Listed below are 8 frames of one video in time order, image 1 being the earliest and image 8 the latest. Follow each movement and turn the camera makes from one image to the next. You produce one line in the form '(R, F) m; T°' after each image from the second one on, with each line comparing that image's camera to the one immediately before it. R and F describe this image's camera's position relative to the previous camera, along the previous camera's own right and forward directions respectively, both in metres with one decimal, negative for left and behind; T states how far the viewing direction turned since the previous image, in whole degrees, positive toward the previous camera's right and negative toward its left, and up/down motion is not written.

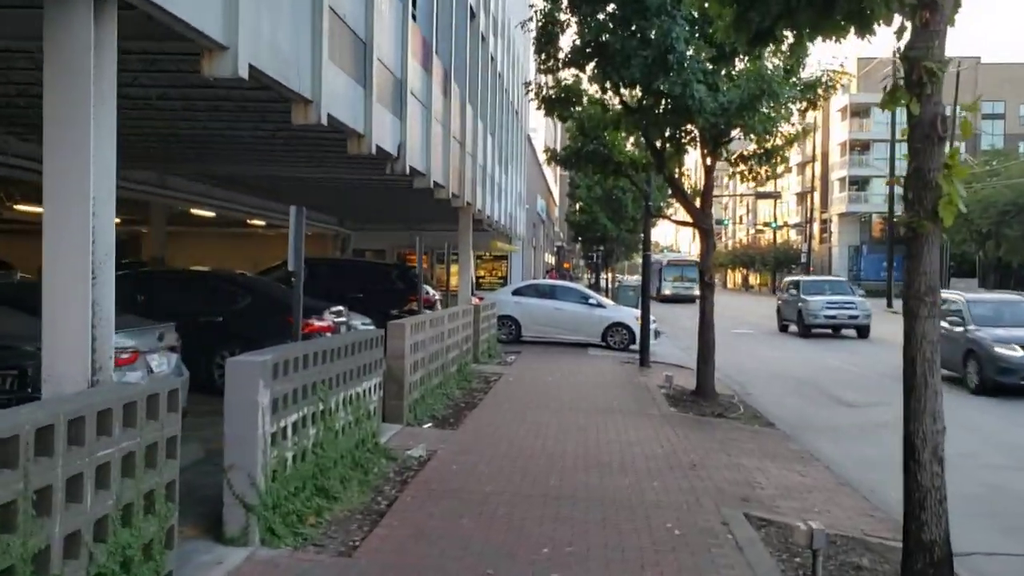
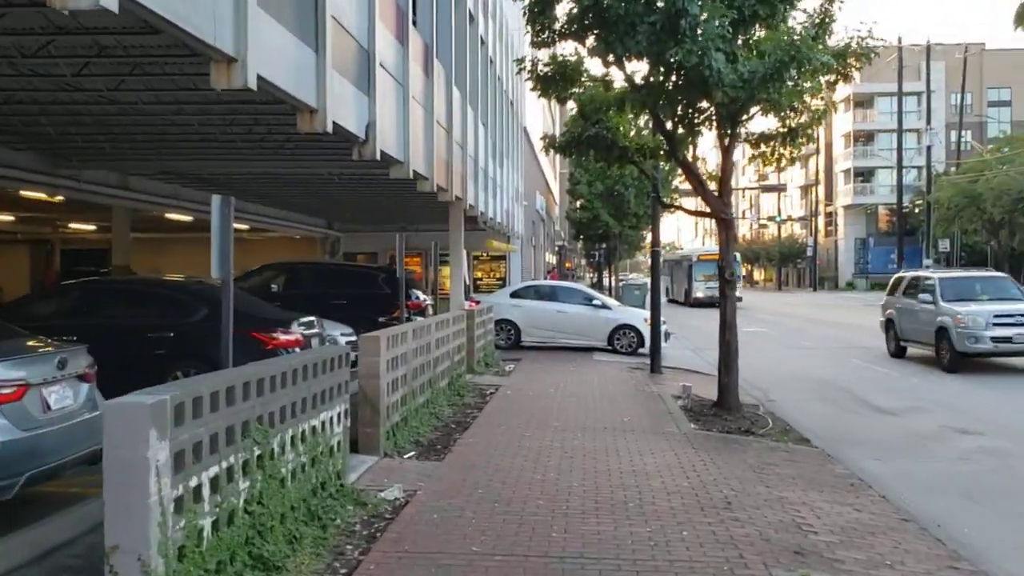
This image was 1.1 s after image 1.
(+0.1, +1.6) m; 0°
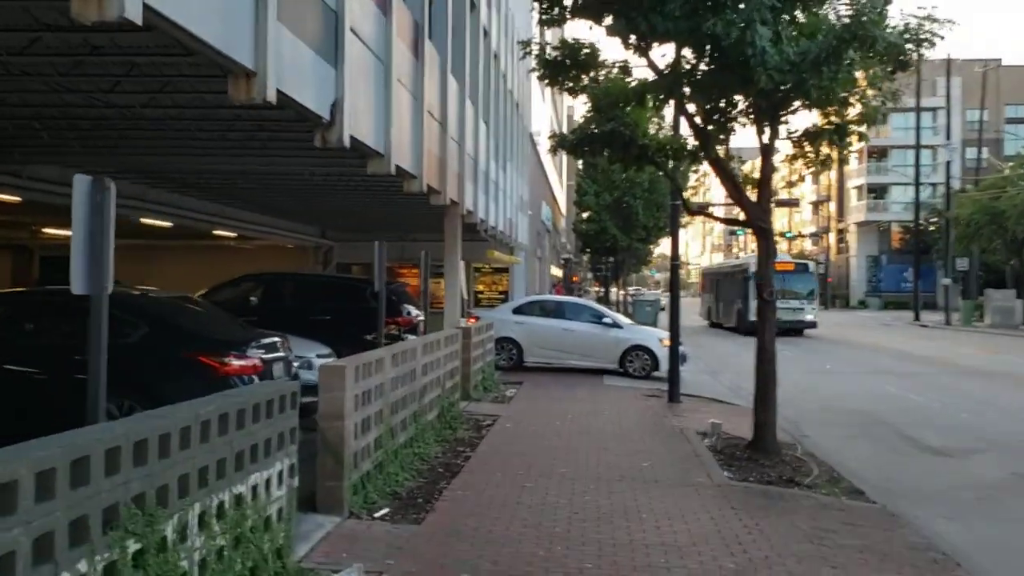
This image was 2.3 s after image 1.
(+0.1, +1.7) m; 0°
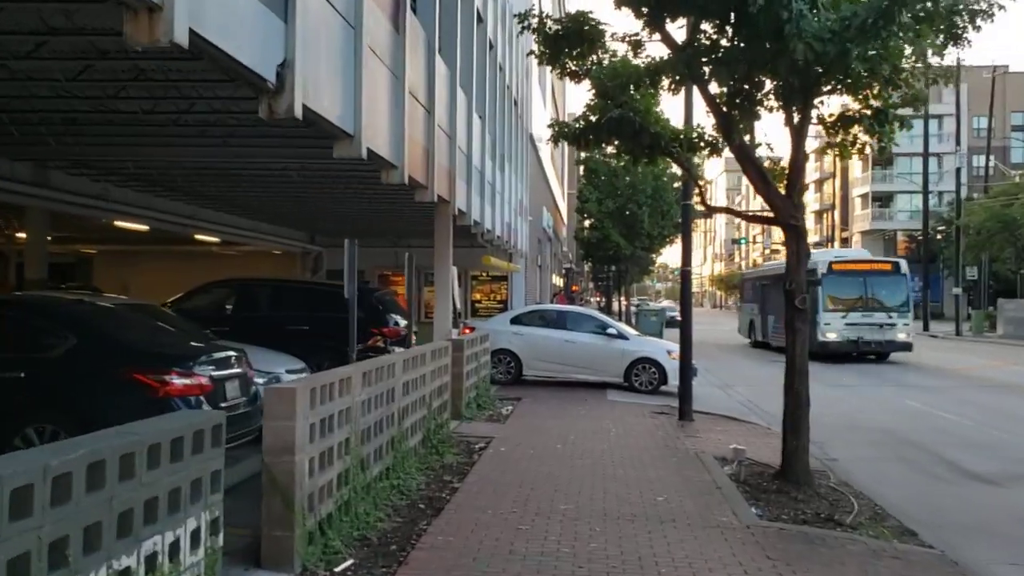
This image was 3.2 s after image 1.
(+0.1, +1.3) m; 0°
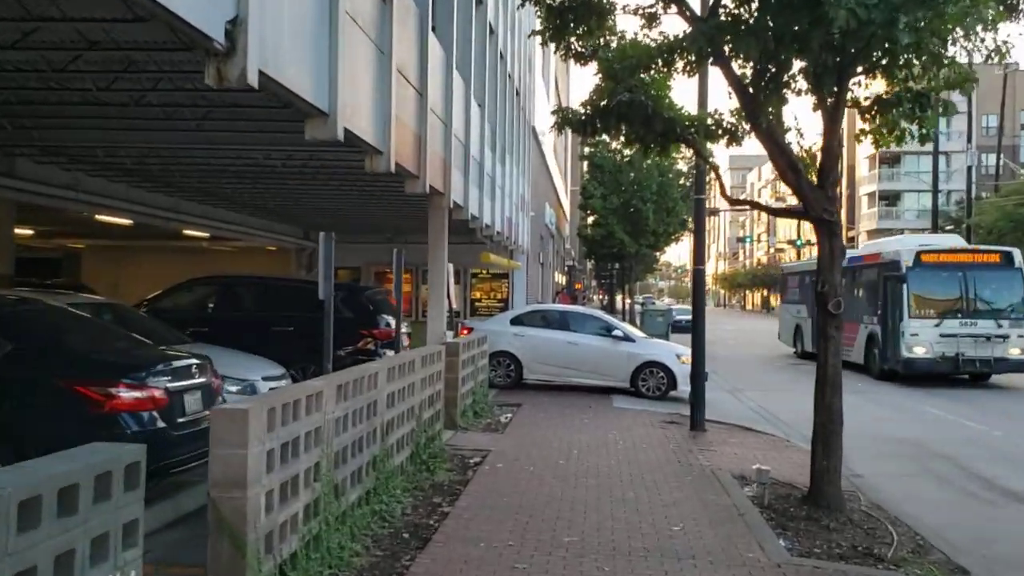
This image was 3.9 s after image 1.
(0.0, +0.9) m; 0°
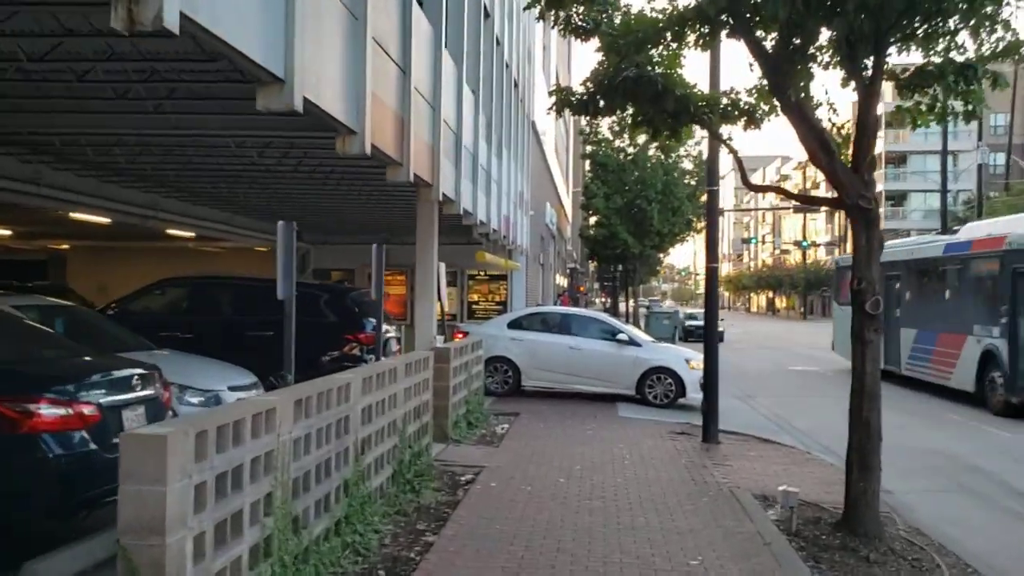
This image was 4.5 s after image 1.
(+0.1, +1.0) m; 0°
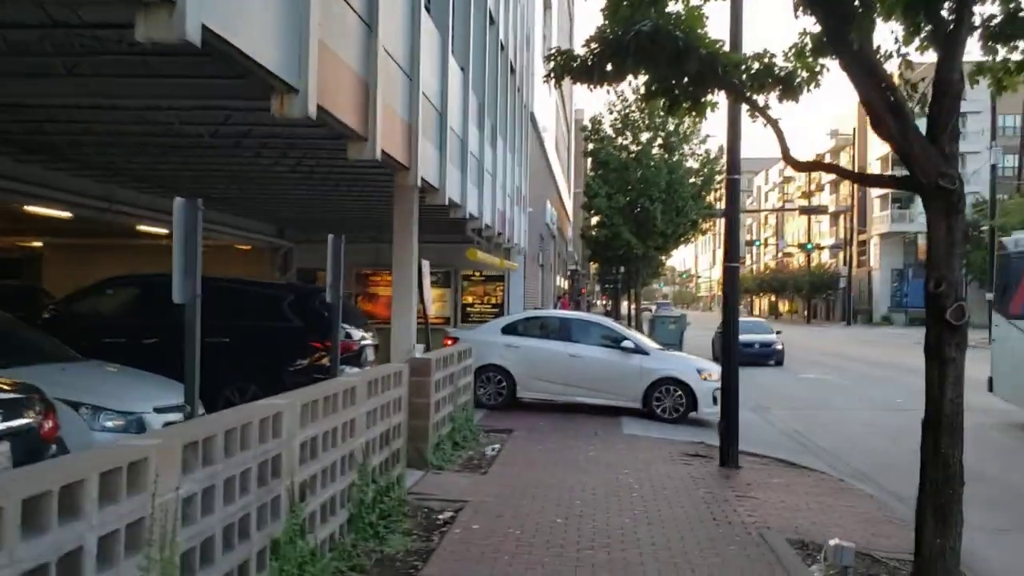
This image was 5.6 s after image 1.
(+0.1, +1.5) m; 0°
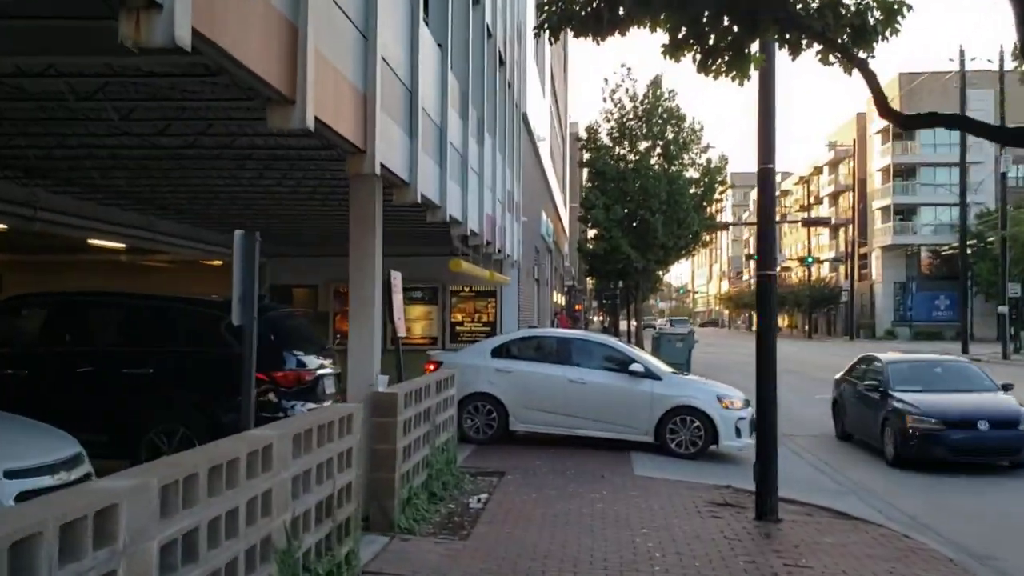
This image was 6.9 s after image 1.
(+0.1, +1.9) m; 0°
